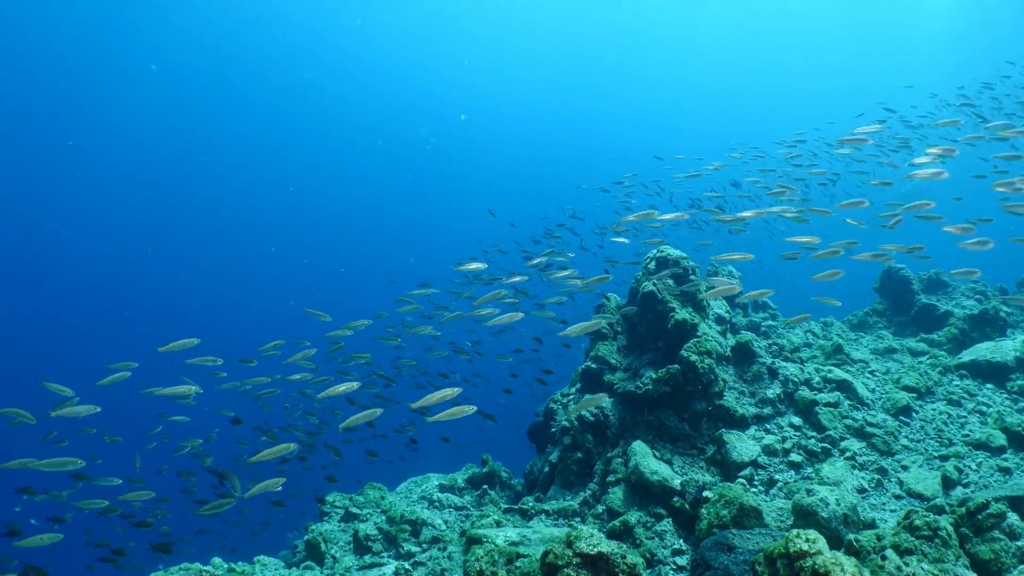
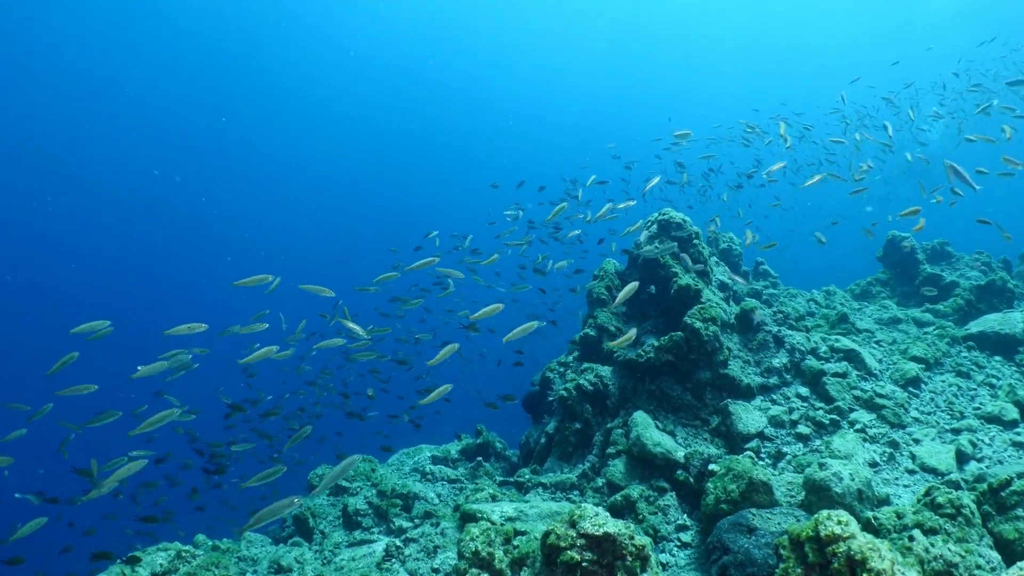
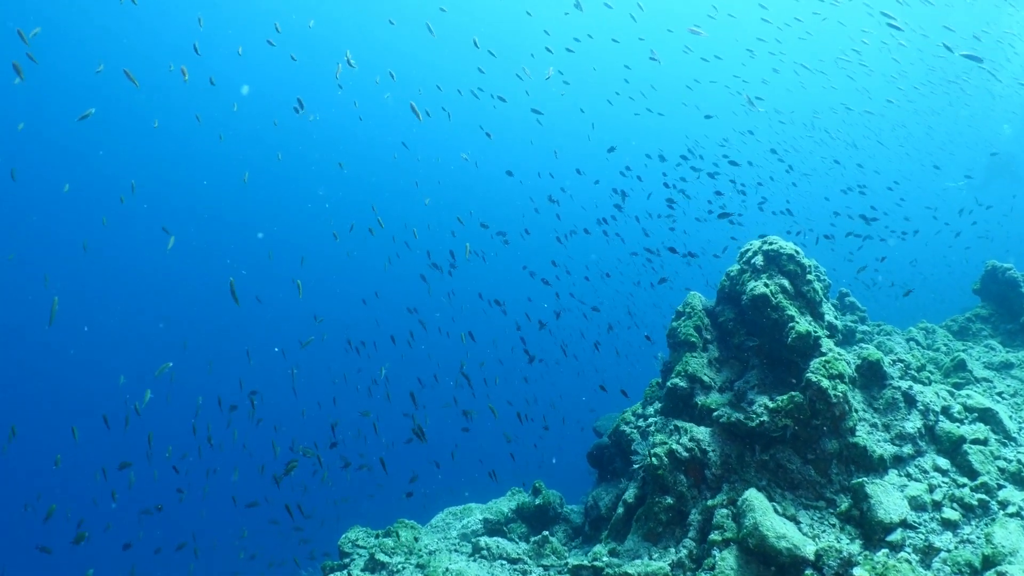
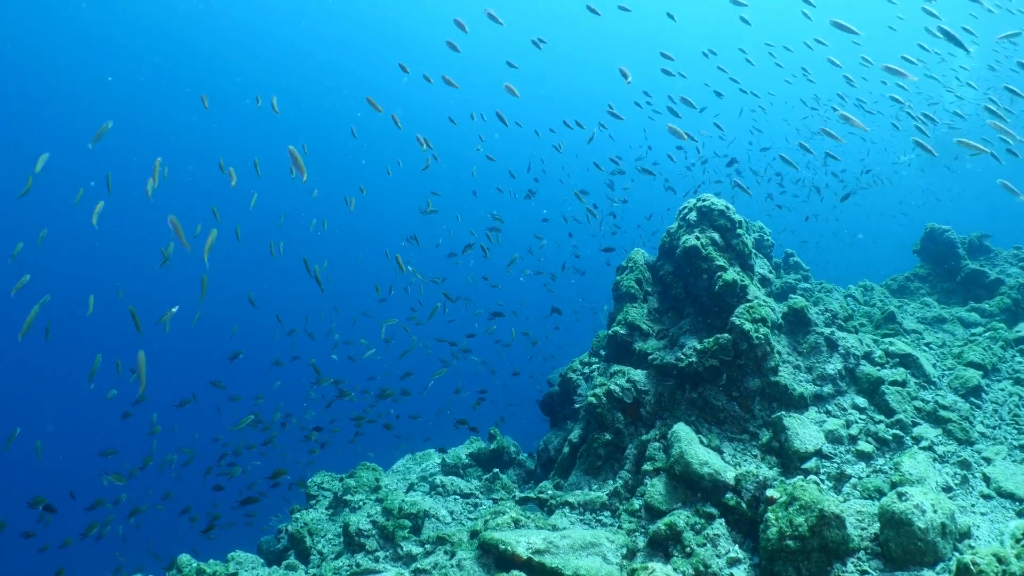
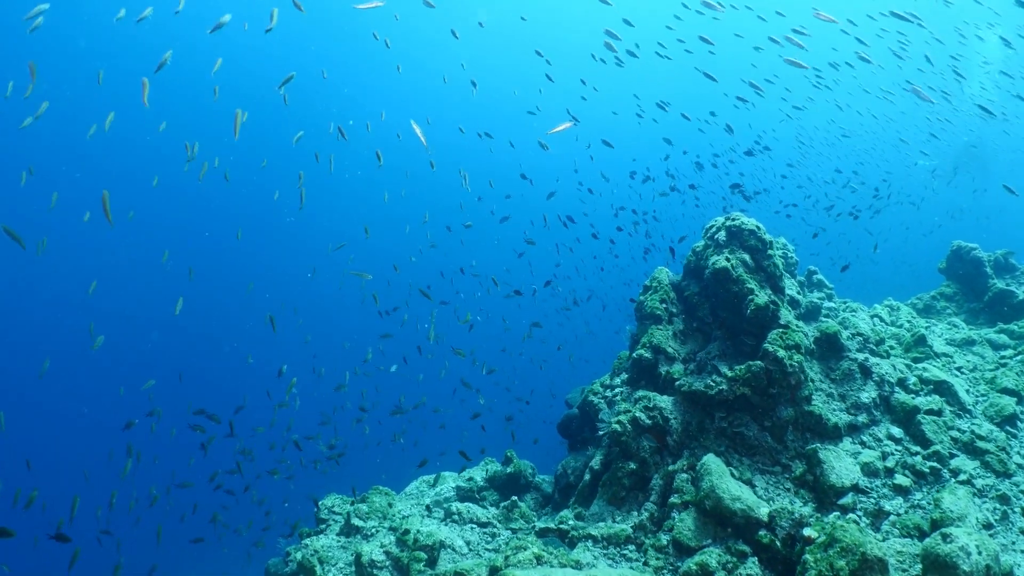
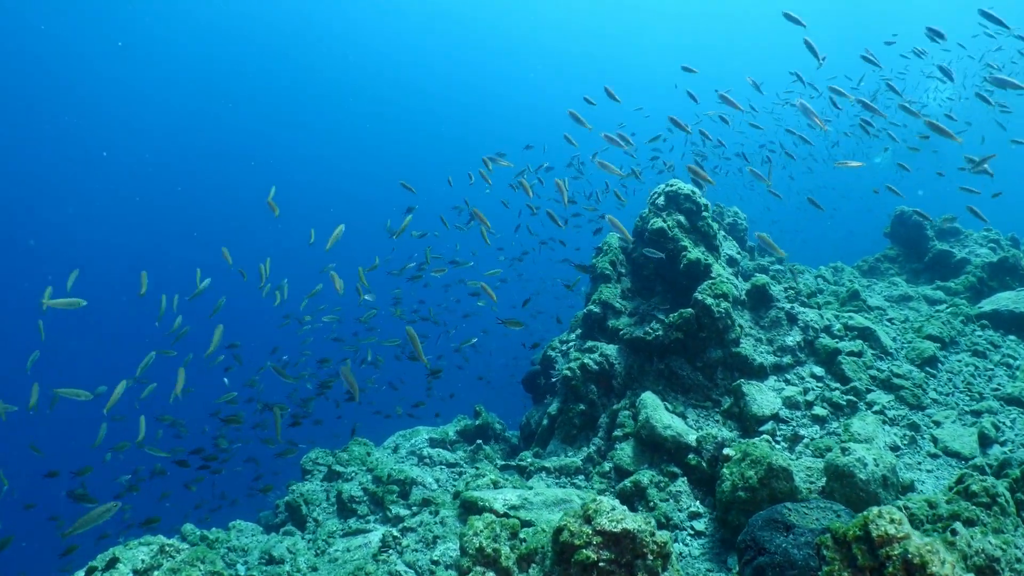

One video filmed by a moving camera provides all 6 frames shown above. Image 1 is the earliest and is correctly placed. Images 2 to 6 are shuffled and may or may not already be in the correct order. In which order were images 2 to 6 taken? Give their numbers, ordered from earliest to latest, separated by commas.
2, 6, 4, 5, 3
